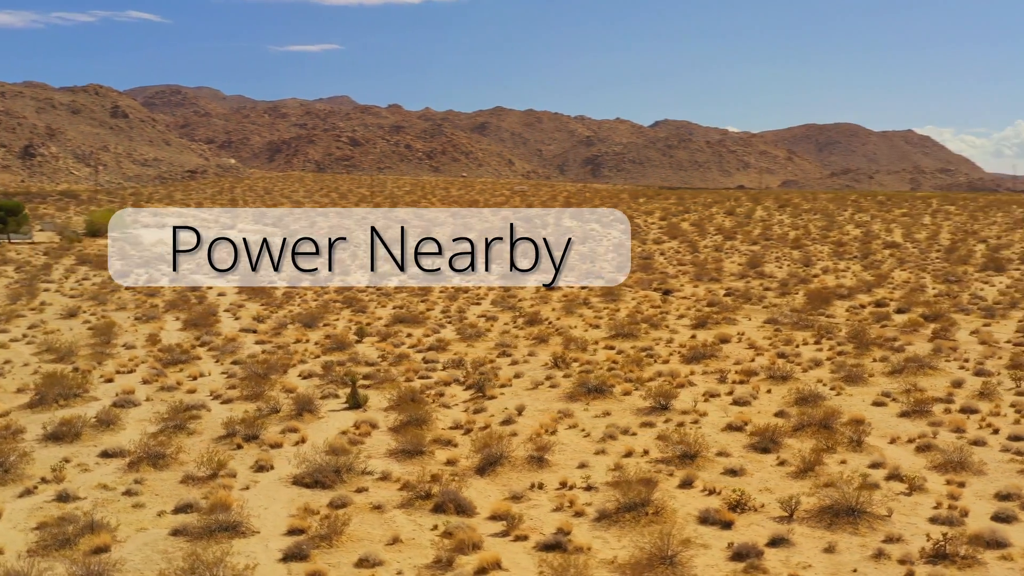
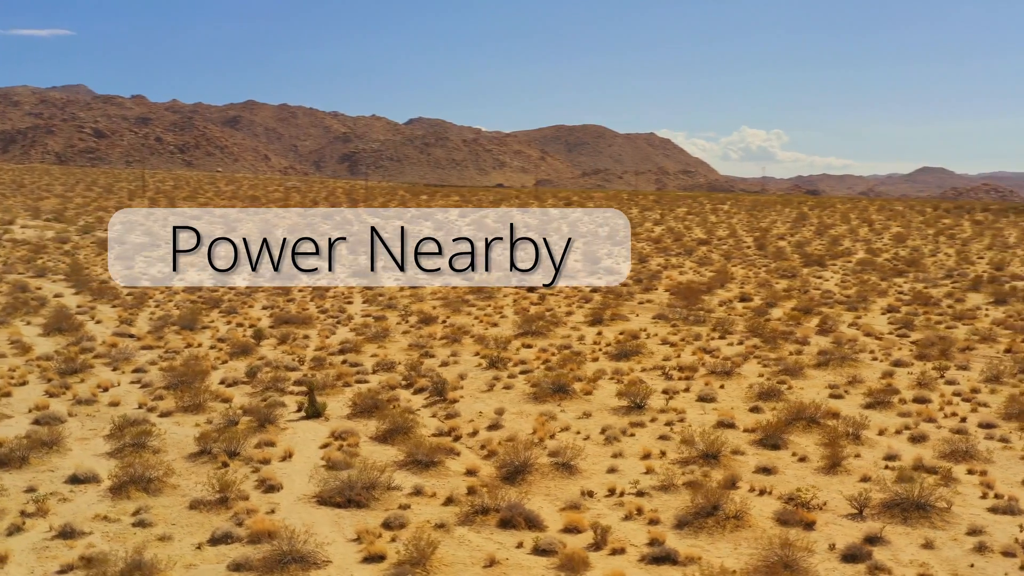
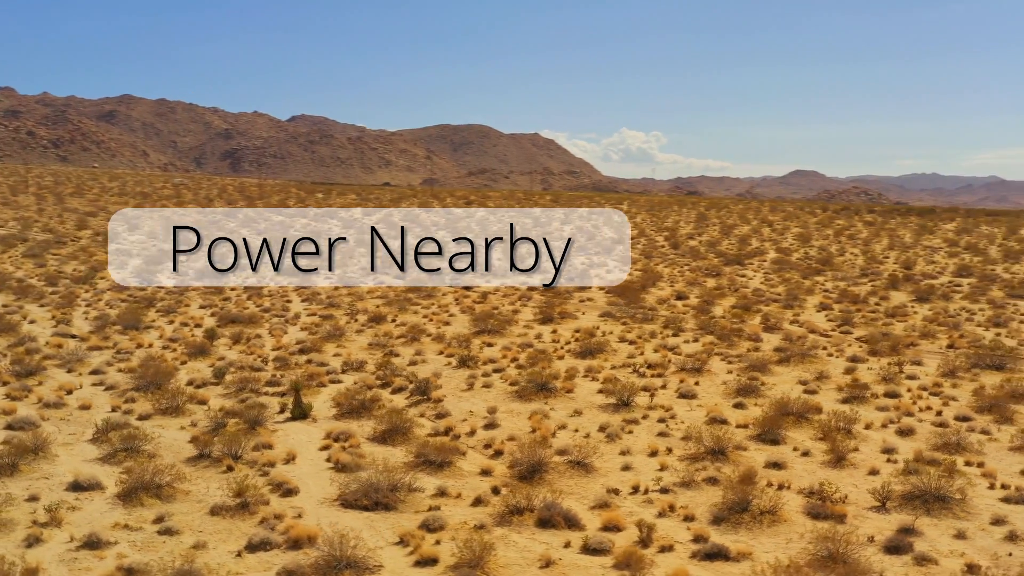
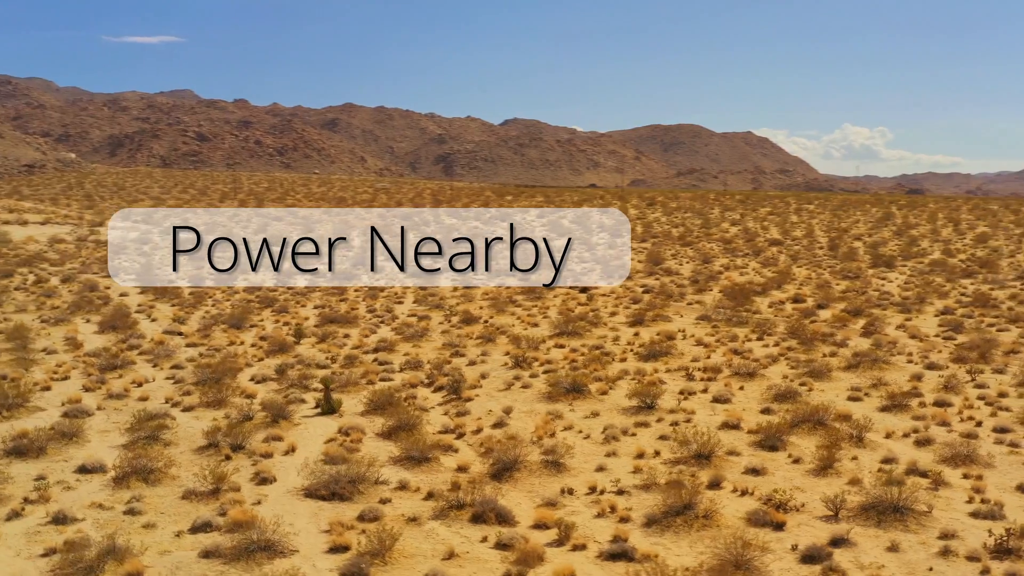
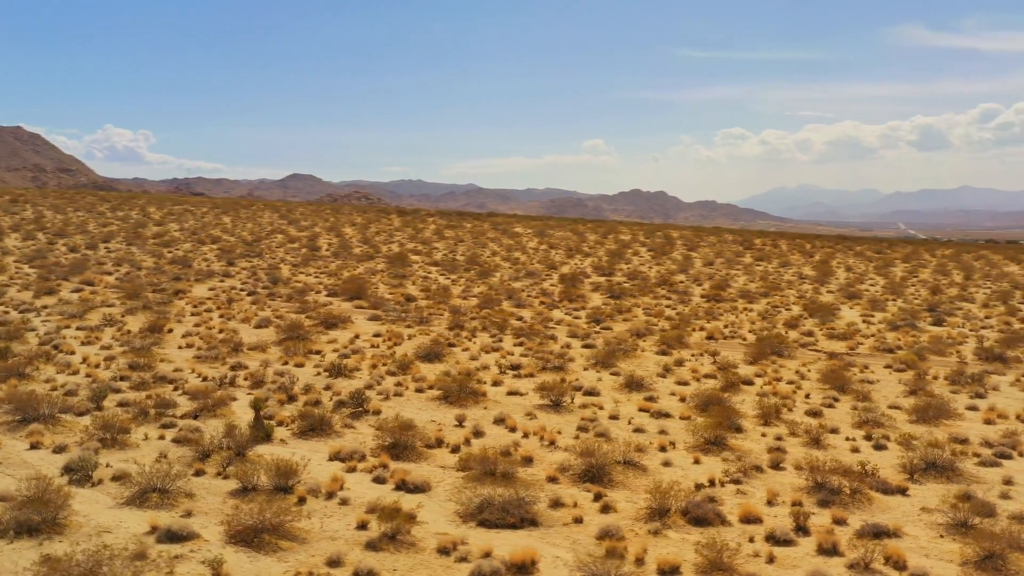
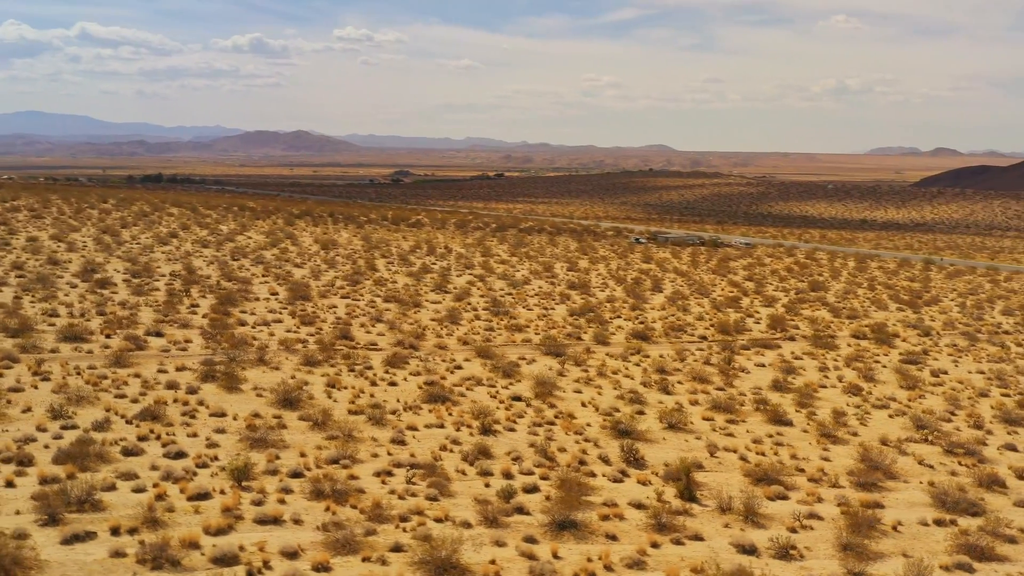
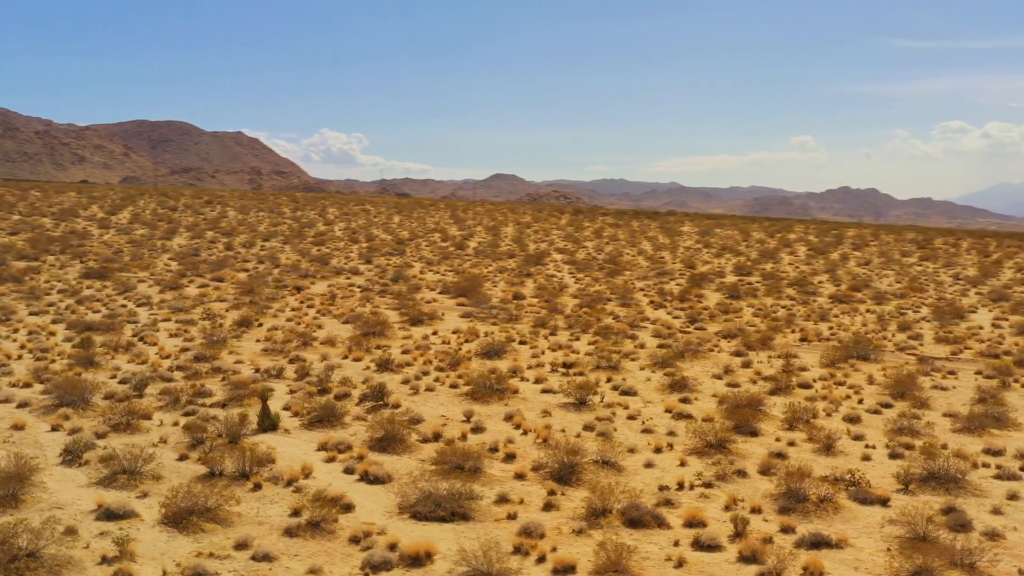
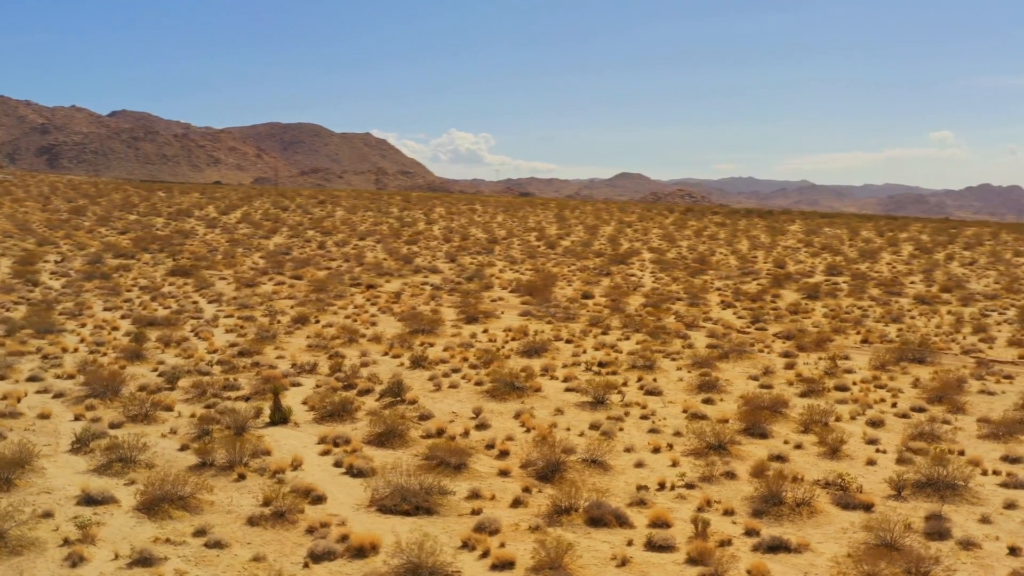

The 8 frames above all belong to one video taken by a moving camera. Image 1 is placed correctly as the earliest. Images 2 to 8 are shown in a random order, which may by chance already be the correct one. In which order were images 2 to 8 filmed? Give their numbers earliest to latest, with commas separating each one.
4, 2, 3, 8, 7, 5, 6
